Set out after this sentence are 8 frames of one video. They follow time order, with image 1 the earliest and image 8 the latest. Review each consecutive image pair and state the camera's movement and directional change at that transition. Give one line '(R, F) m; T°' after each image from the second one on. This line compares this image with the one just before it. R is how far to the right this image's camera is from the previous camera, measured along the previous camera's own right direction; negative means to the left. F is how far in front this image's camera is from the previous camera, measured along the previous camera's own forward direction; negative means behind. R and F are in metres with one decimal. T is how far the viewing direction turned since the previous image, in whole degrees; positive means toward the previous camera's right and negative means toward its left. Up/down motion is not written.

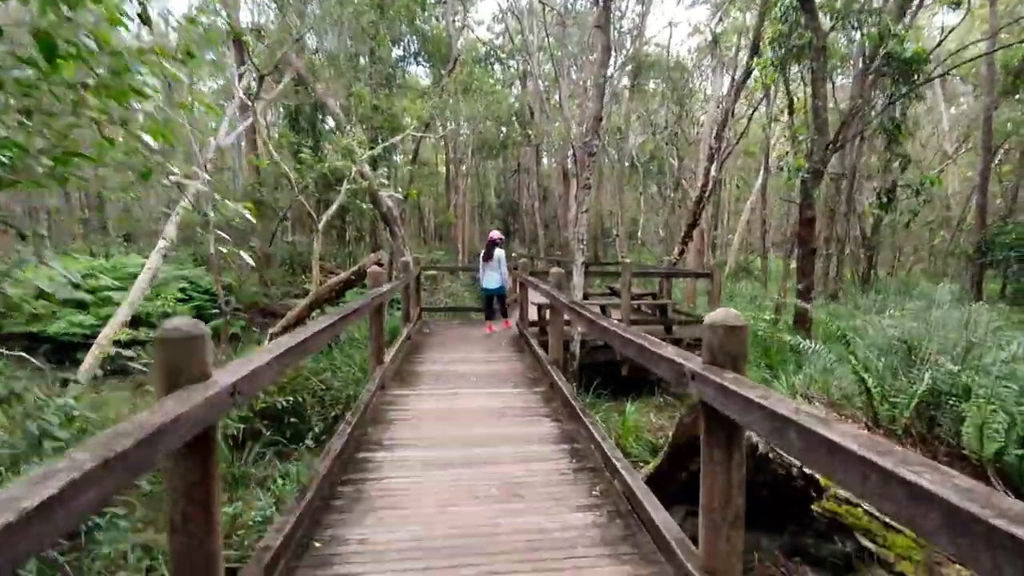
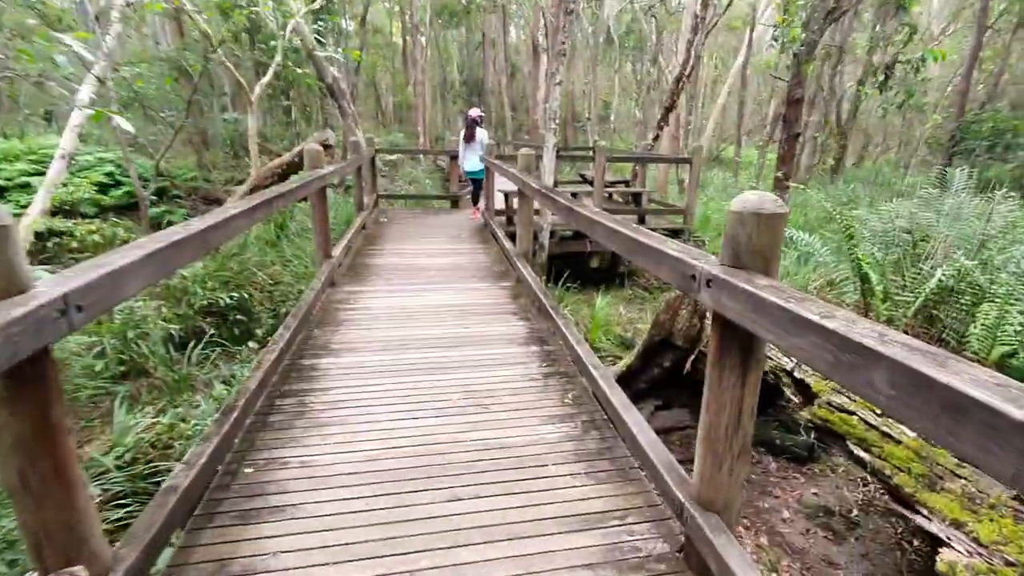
(0.0, +0.5) m; +4°
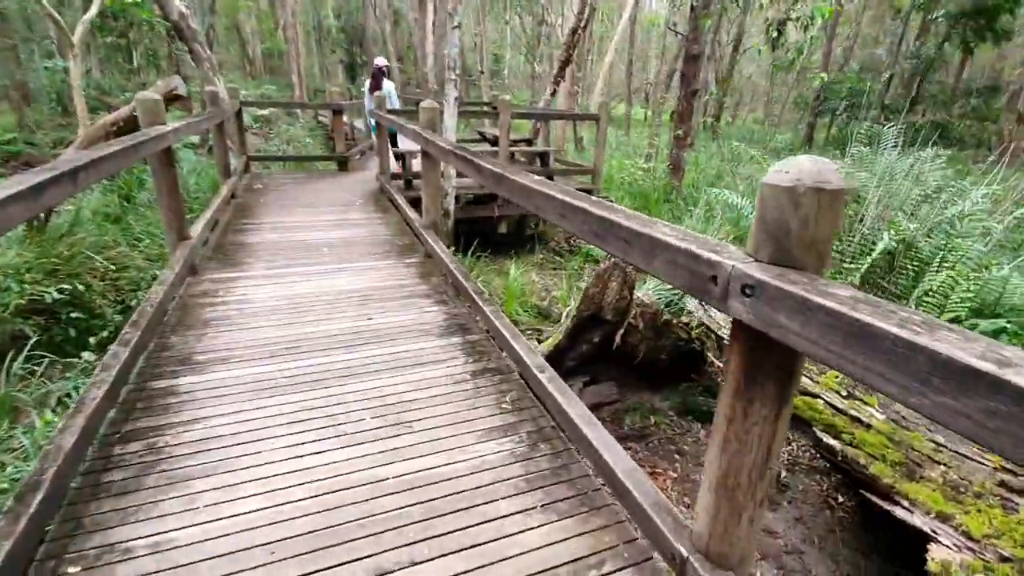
(-0.1, +0.5) m; +11°
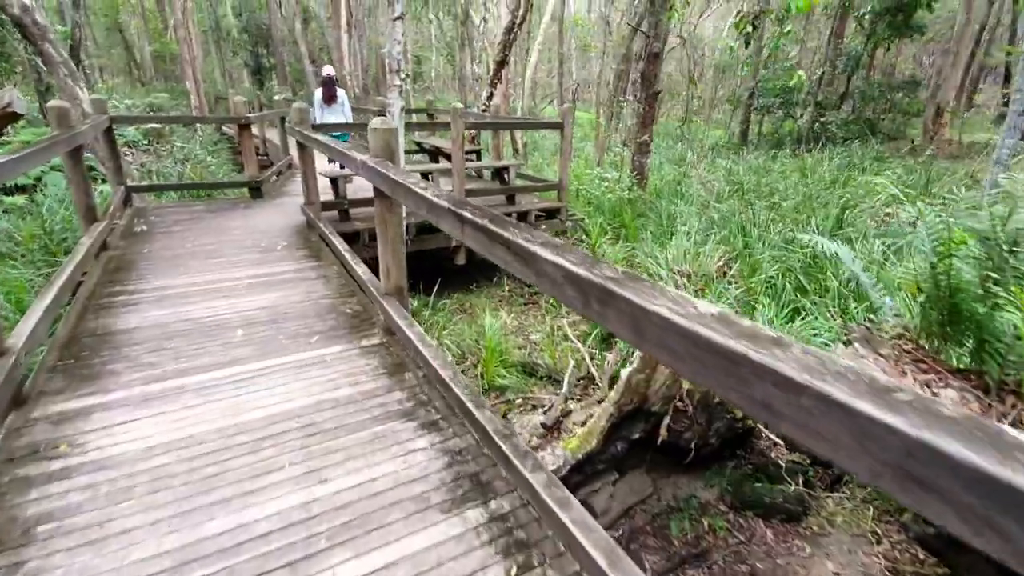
(-0.4, +1.1) m; +8°
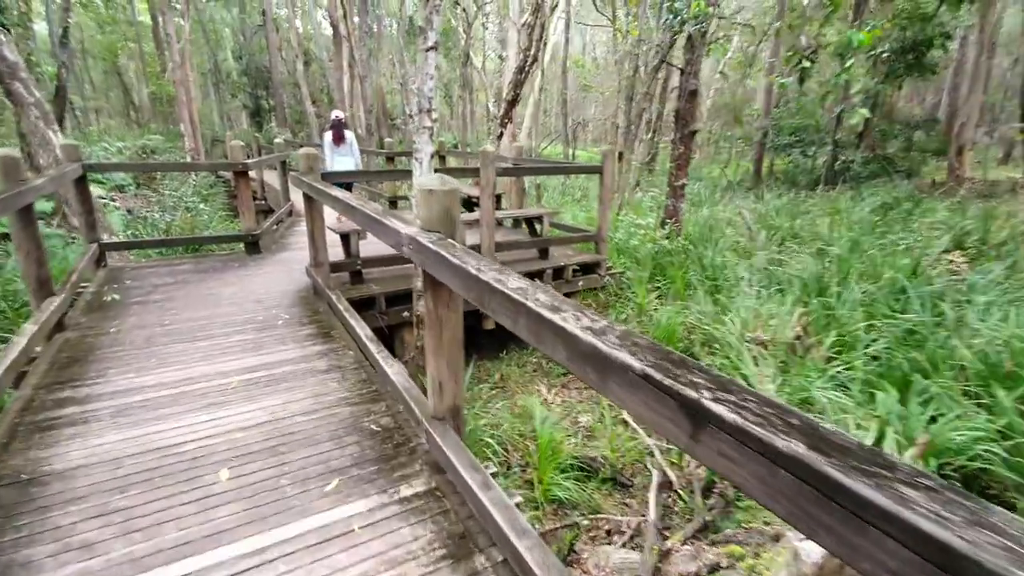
(-0.4, +0.8) m; +1°
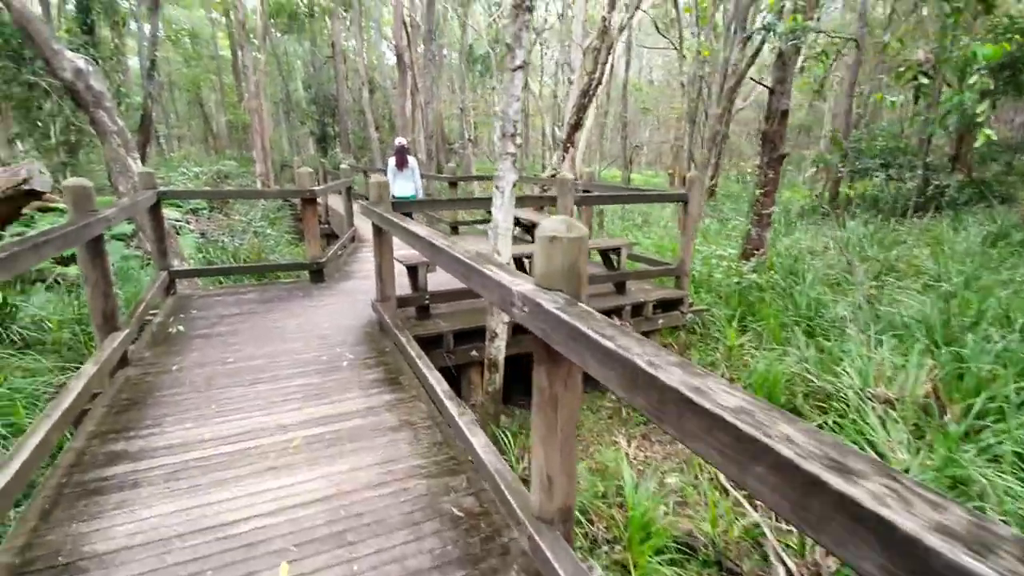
(-0.3, +0.4) m; -5°
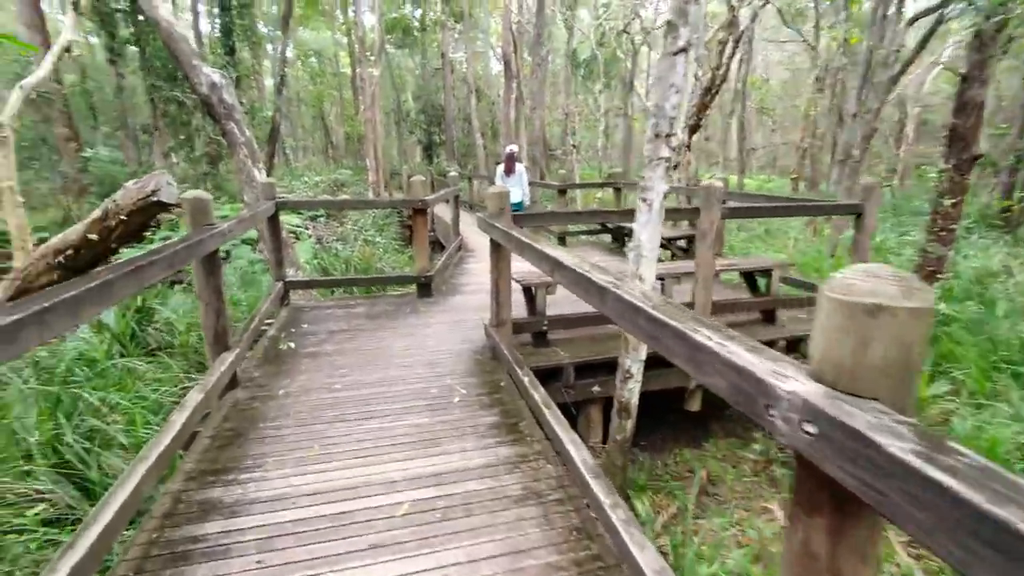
(-0.3, +0.5) m; -10°
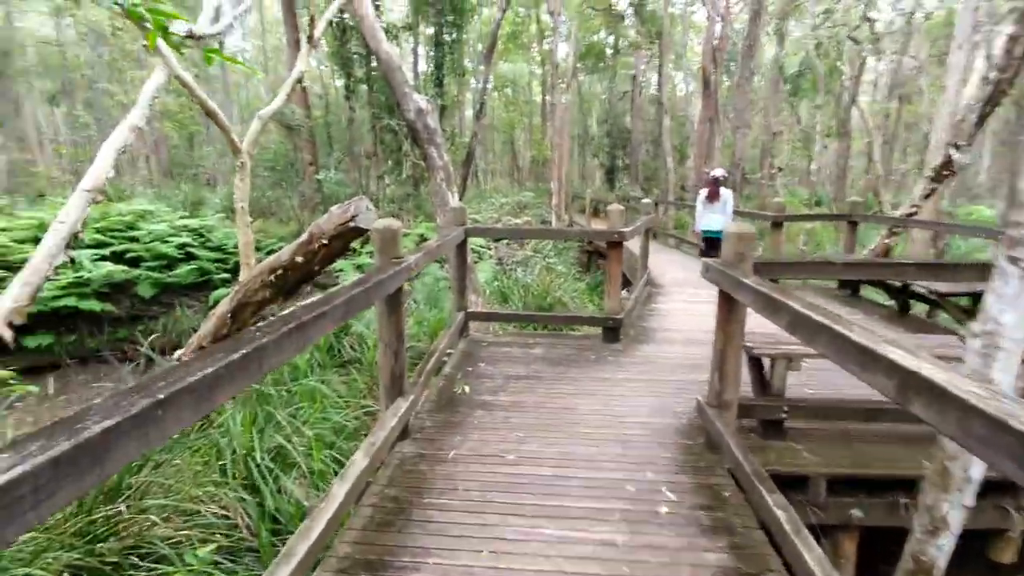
(-0.3, +0.6) m; -19°
